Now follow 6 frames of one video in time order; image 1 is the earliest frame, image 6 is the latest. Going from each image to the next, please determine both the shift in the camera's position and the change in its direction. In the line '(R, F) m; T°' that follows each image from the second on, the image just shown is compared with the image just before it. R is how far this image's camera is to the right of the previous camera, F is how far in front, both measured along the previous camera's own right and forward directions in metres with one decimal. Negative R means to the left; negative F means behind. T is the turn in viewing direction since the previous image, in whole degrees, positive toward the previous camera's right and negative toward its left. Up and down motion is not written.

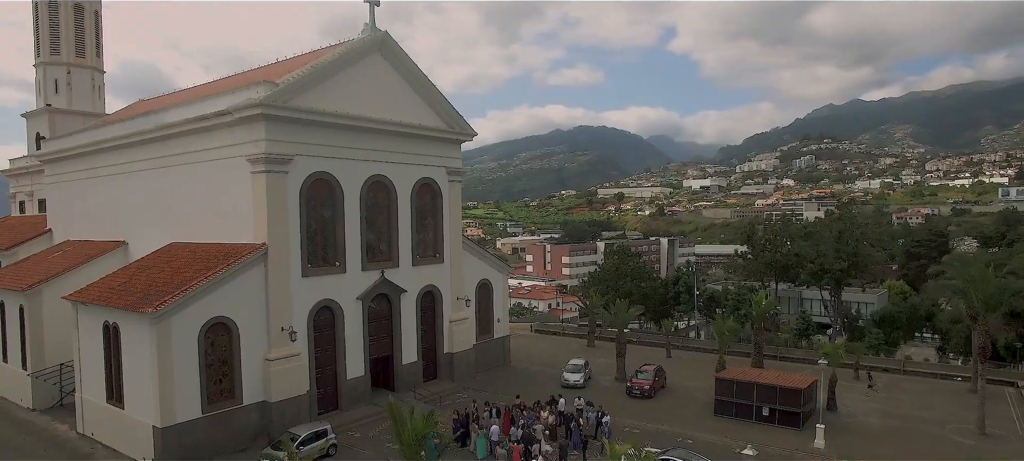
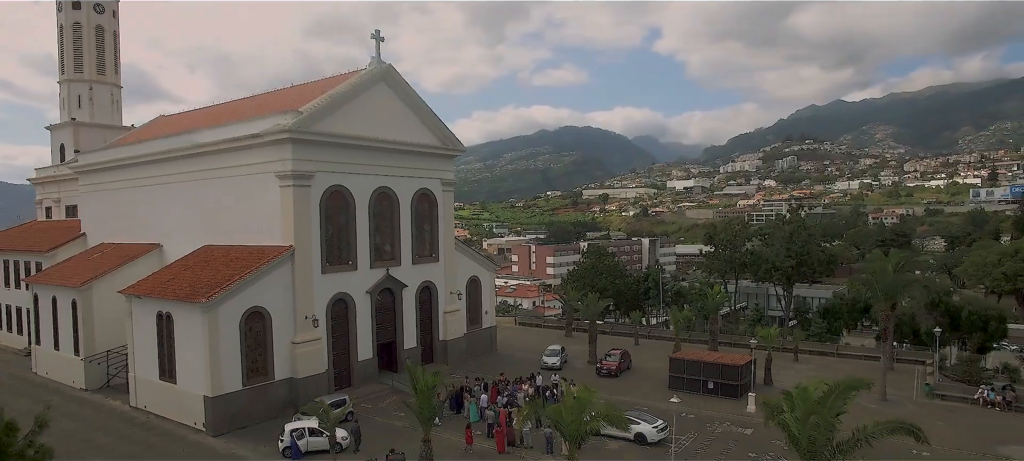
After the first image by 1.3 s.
(0.0, -4.1) m; +1°
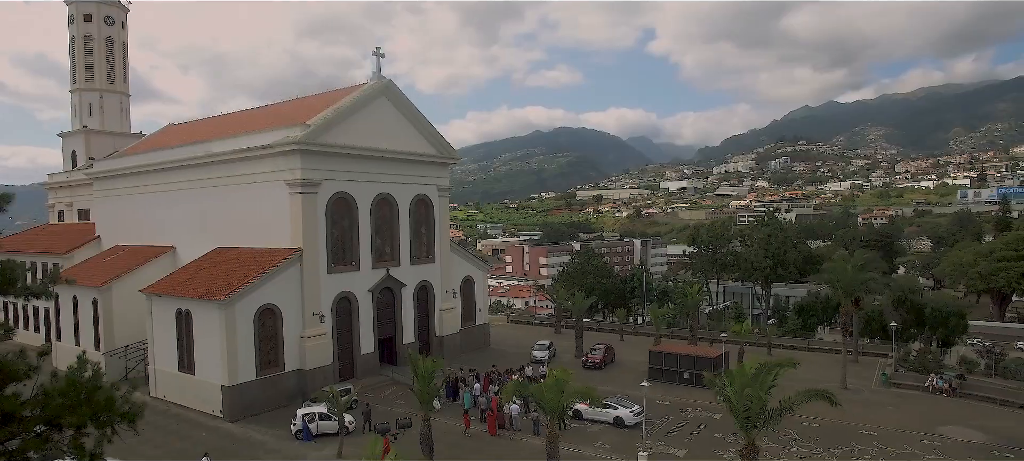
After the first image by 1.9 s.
(+0.2, -2.1) m; +1°
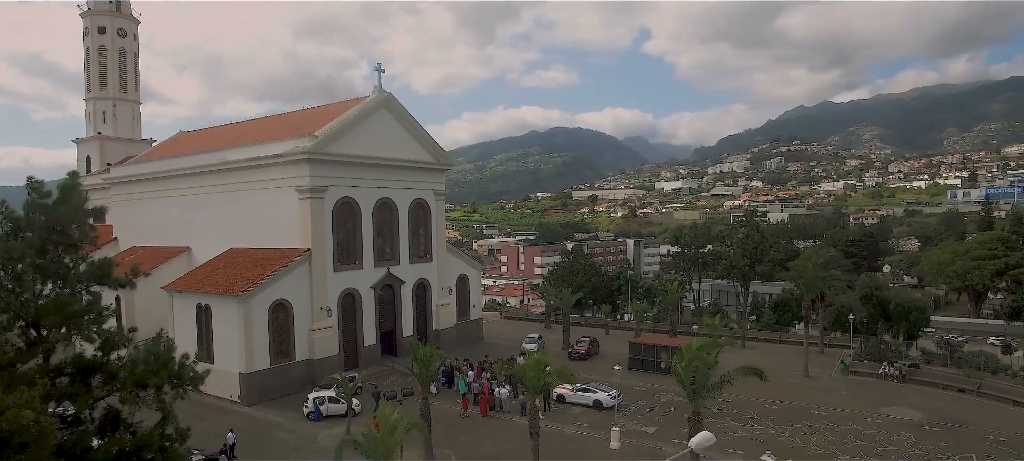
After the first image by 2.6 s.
(+0.3, -2.5) m; 0°
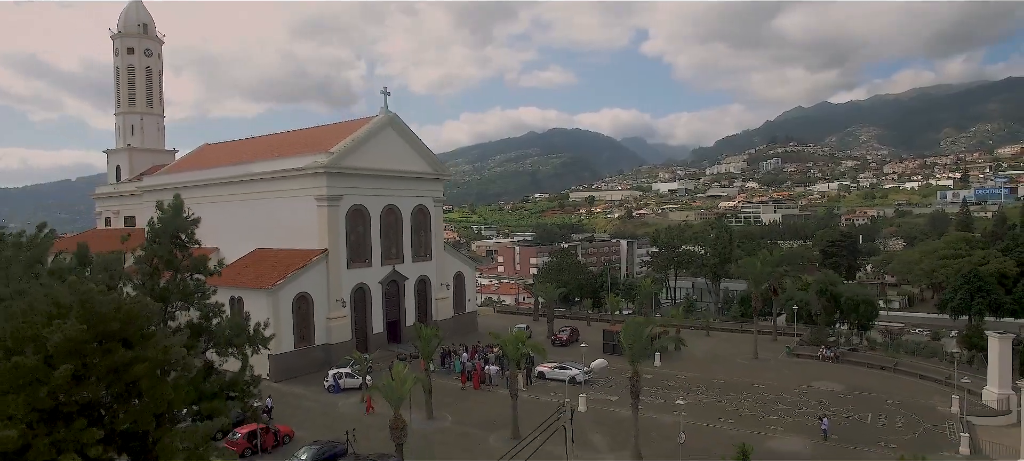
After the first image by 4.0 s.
(+0.5, -4.6) m; 0°
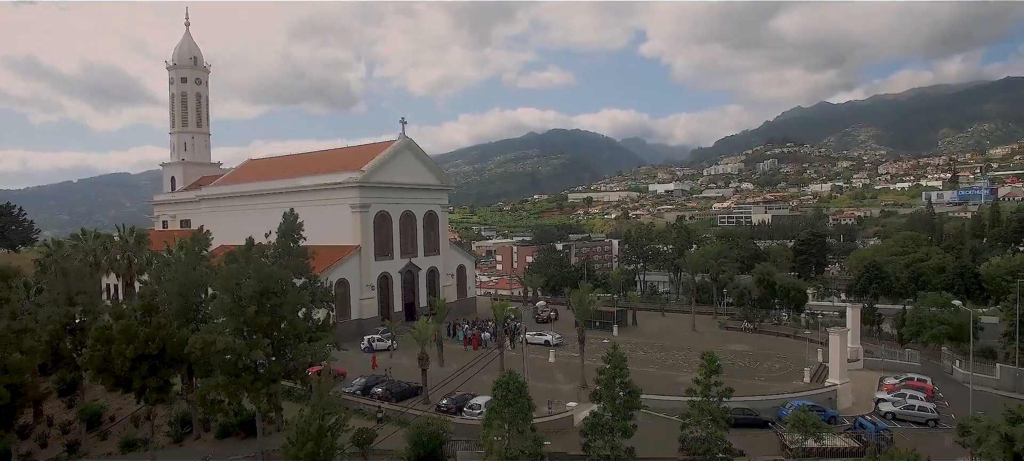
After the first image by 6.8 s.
(+0.6, -9.5) m; 0°
